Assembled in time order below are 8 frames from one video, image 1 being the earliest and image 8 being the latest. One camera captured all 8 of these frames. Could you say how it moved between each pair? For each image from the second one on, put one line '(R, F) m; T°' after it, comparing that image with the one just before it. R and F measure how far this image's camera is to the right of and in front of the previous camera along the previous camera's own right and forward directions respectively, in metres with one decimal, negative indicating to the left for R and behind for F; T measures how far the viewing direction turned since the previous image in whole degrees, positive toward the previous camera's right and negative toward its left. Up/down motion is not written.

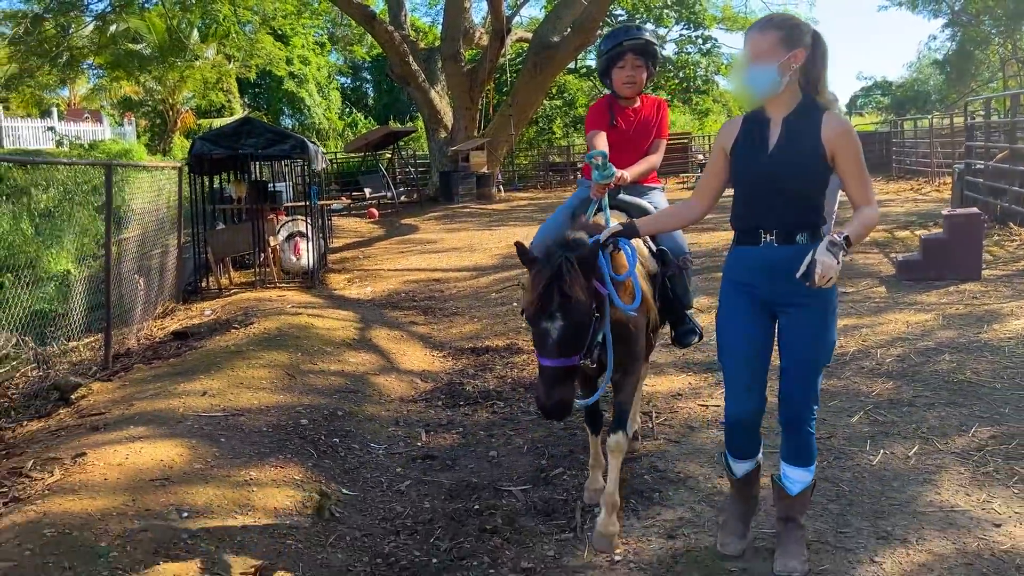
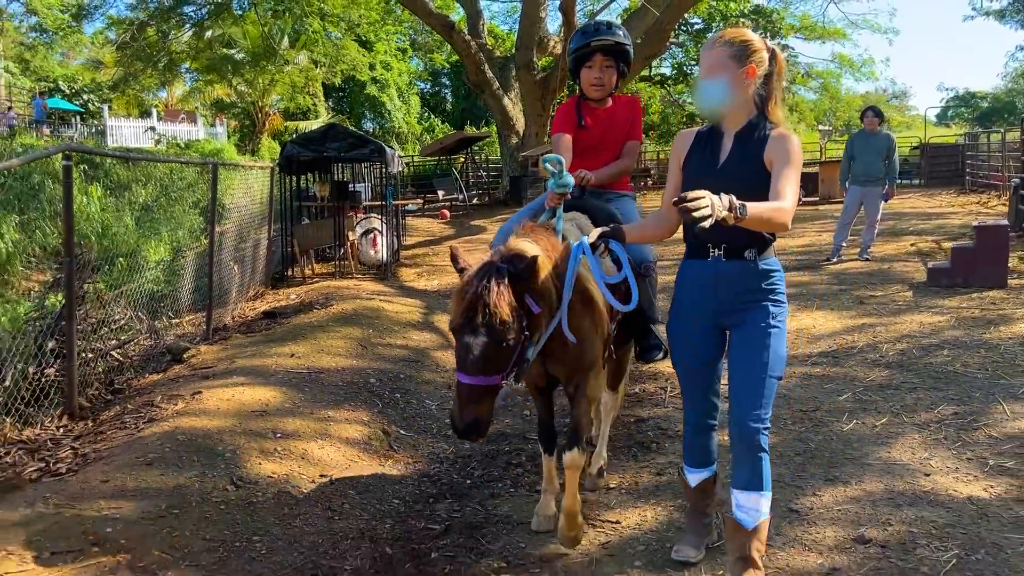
(+0.2, -0.8) m; -5°
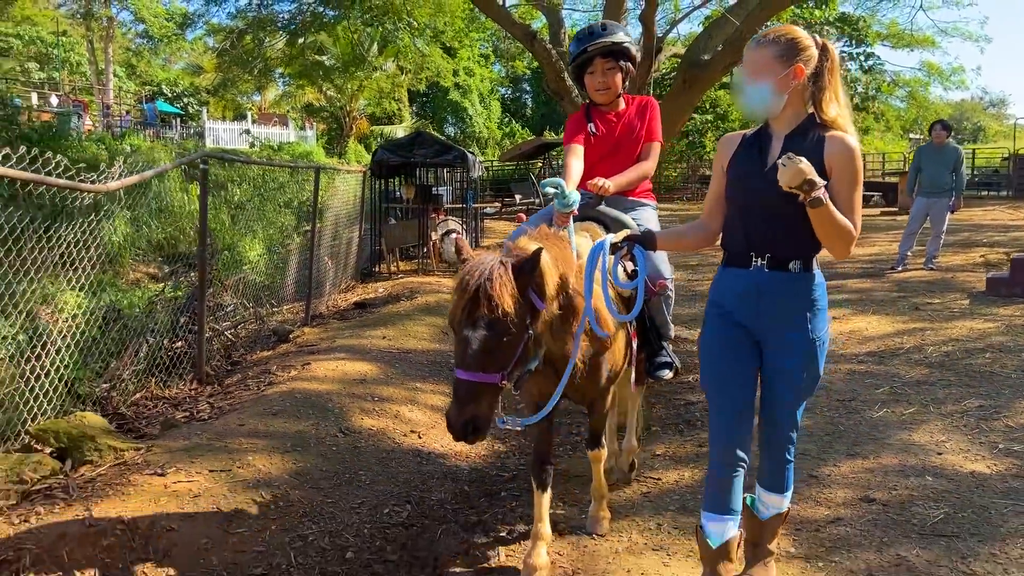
(+0.1, -0.7) m; -5°
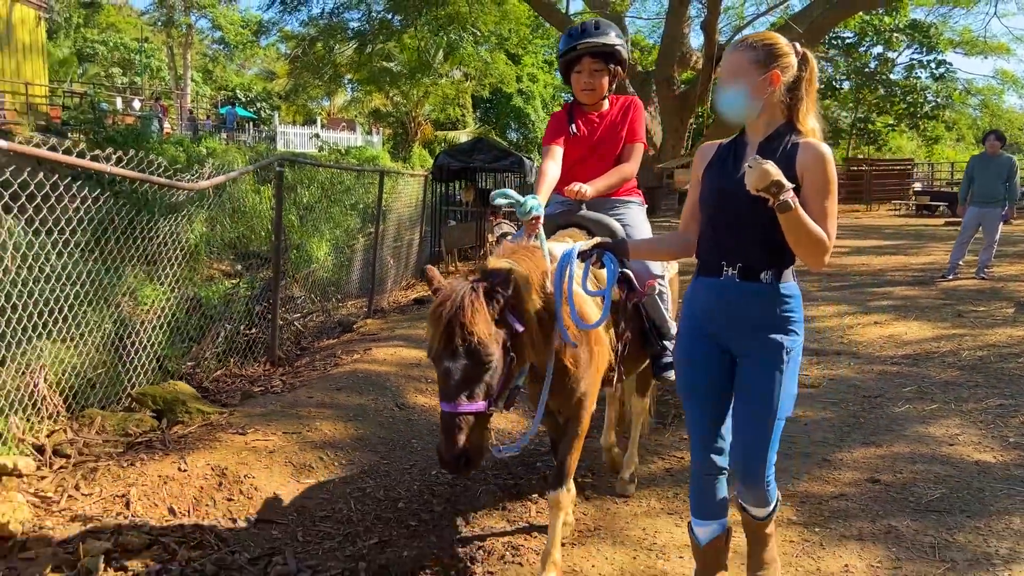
(+0.1, -0.4) m; -4°
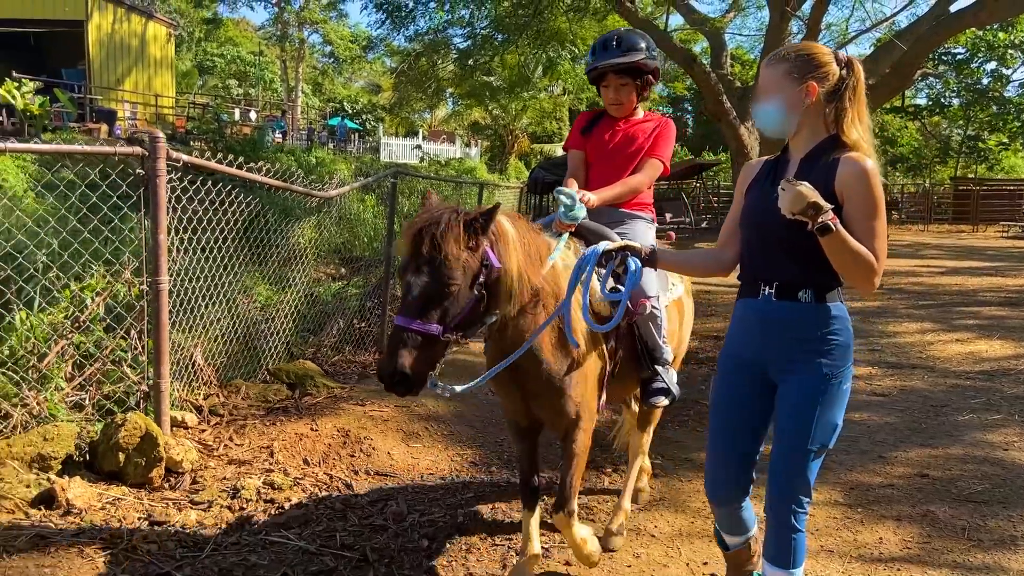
(0.0, -0.6) m; -6°
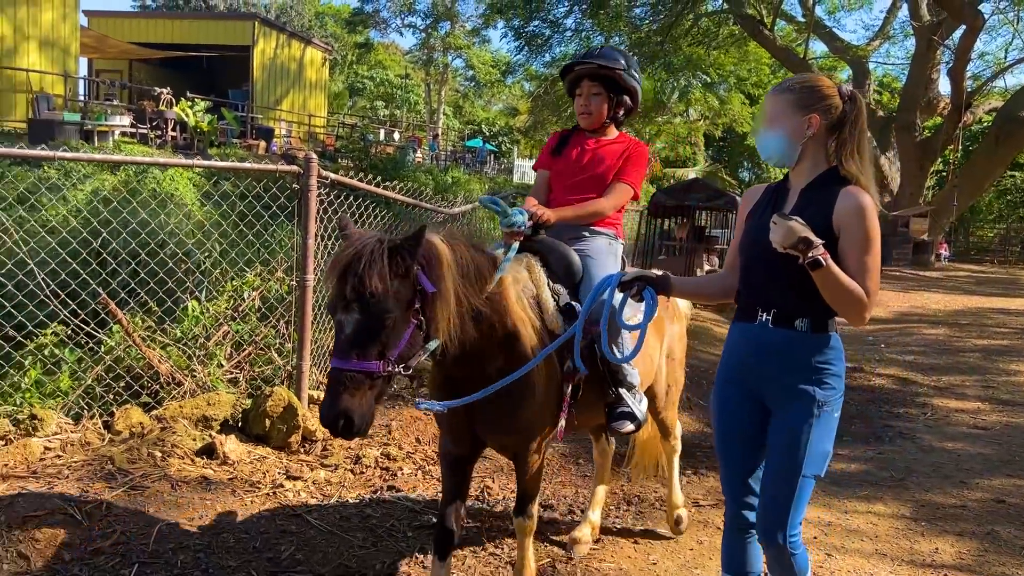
(+0.2, -0.5) m; -9°
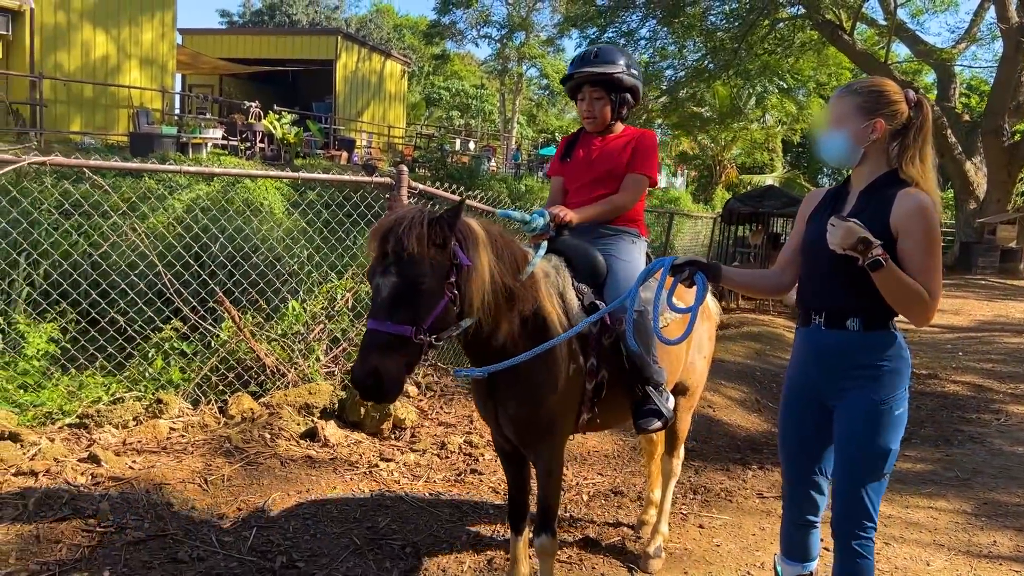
(0.0, -0.3) m; -5°
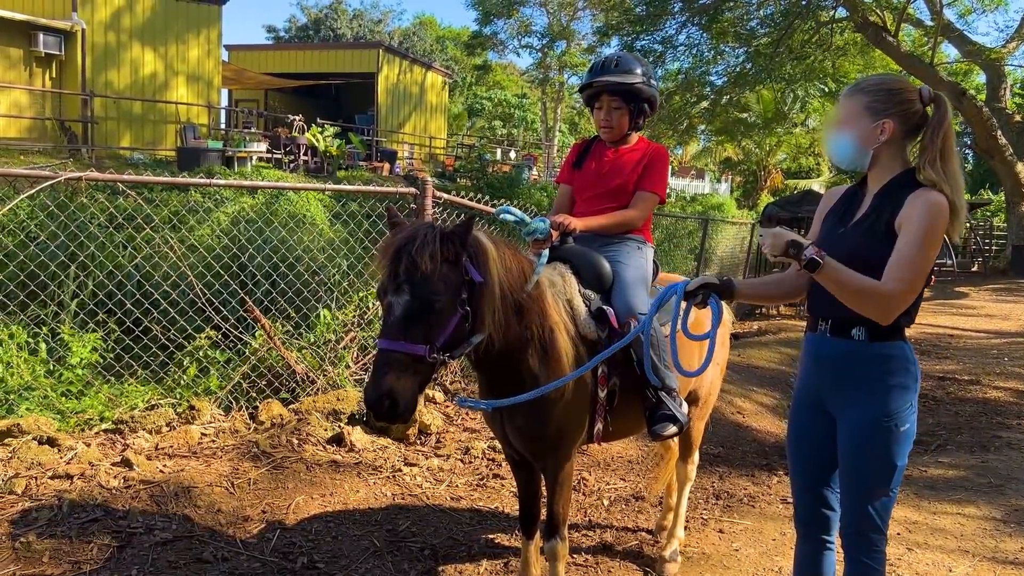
(+0.1, -0.1) m; -3°
